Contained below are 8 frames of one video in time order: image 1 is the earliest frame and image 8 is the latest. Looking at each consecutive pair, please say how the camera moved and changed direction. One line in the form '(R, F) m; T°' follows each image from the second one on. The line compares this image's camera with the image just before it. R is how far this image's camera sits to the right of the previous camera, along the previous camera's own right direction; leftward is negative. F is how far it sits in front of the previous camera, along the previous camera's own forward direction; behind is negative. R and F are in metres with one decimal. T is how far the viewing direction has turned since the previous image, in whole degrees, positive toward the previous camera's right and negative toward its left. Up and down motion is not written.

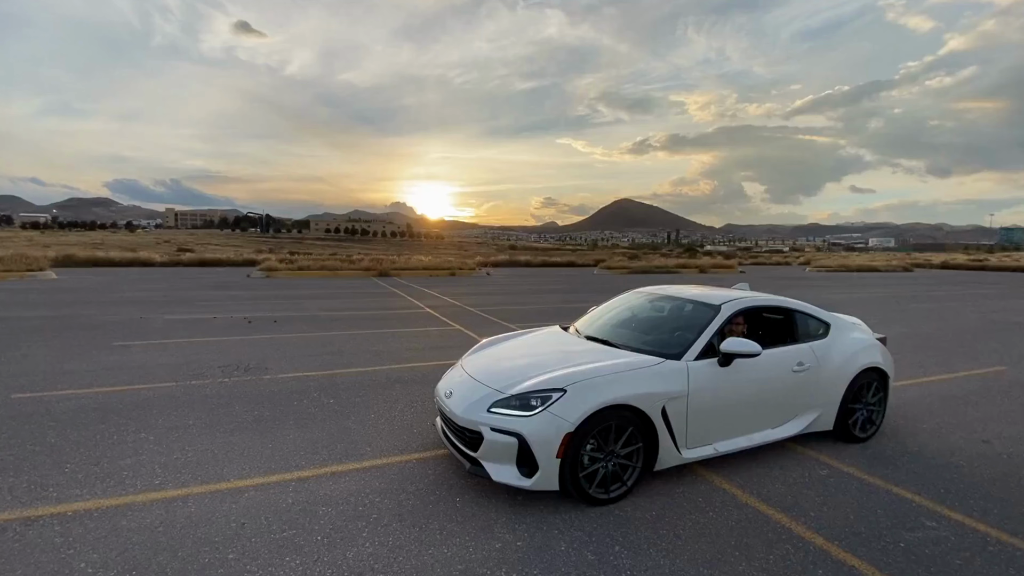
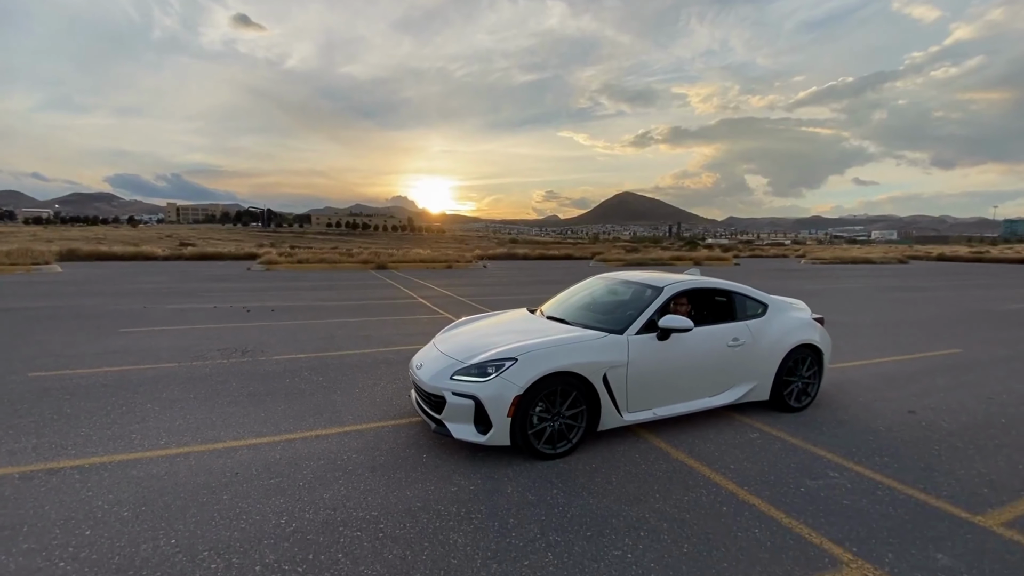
(+0.3, -0.5) m; 0°
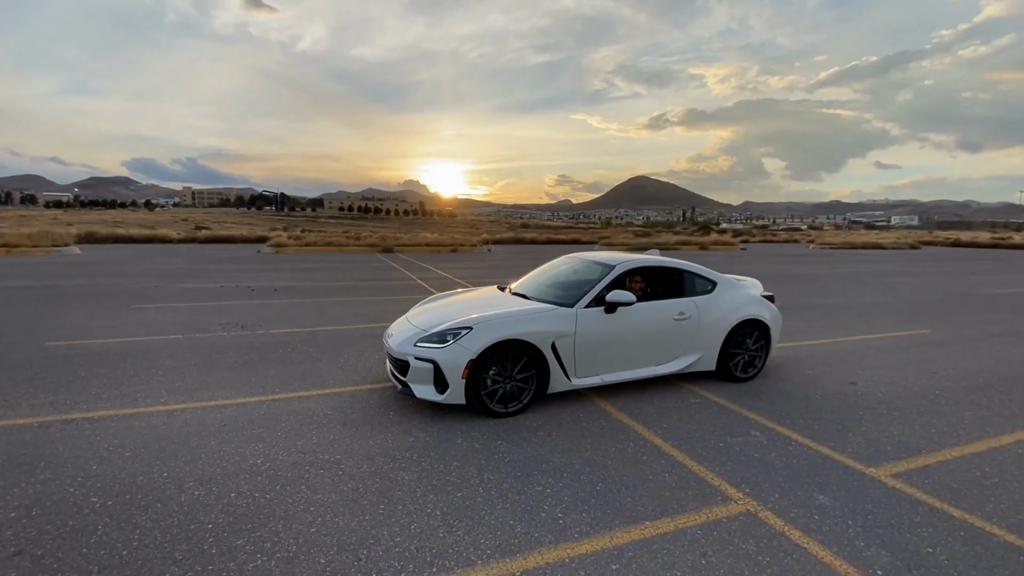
(+0.5, -0.4) m; -1°
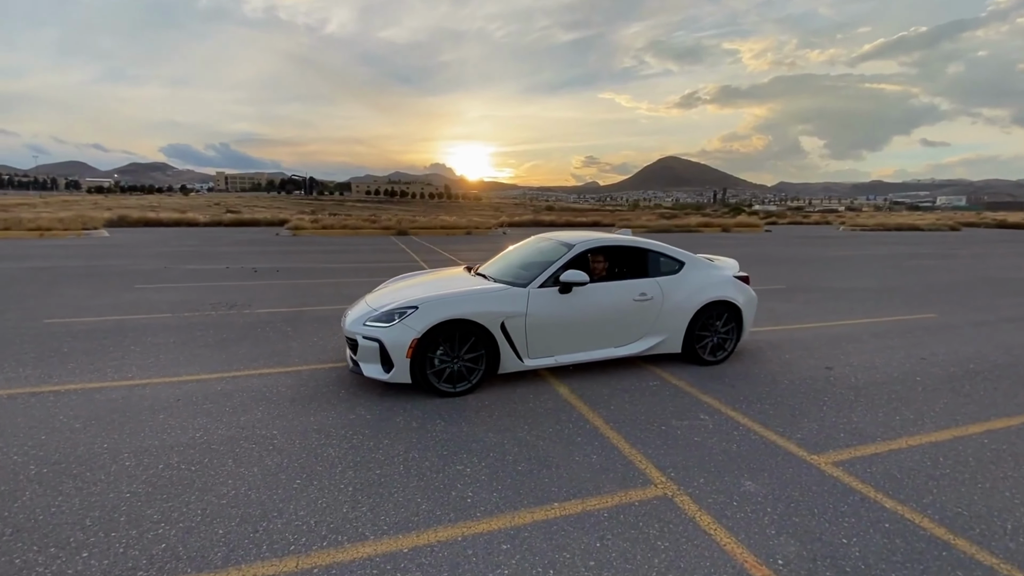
(+0.7, +0.1) m; -3°
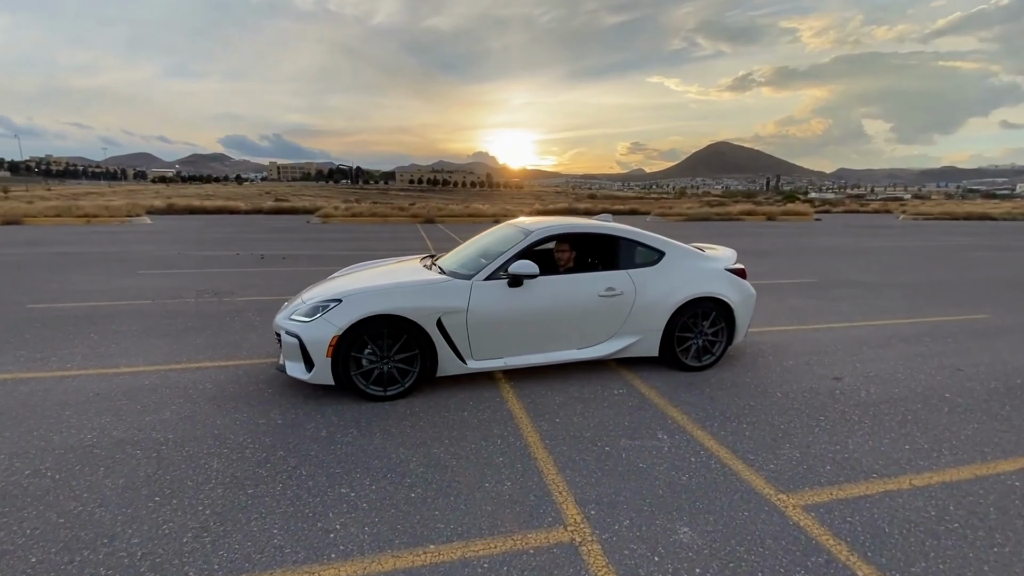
(+0.8, +0.6) m; -5°
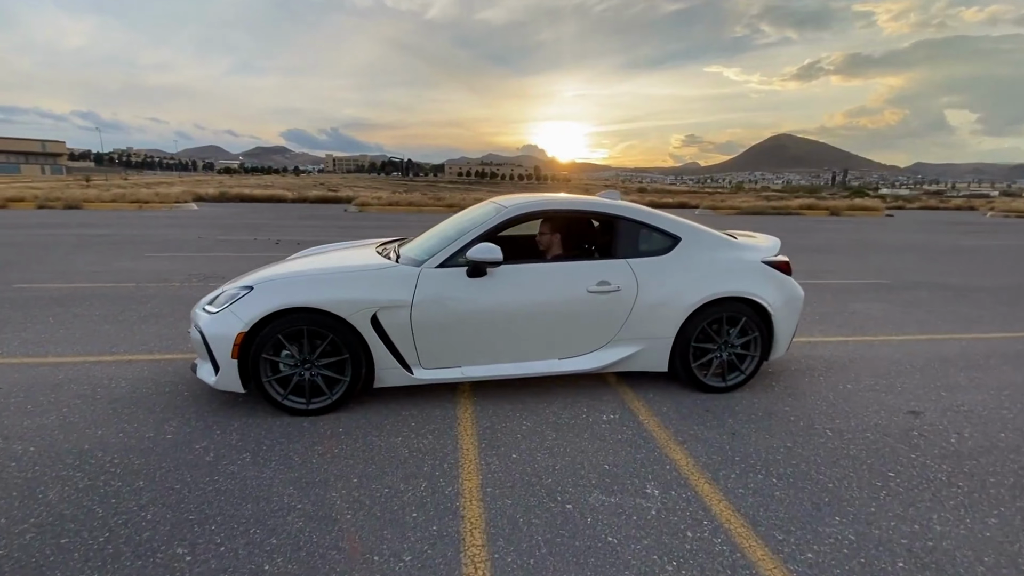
(+0.5, +0.9) m; -5°
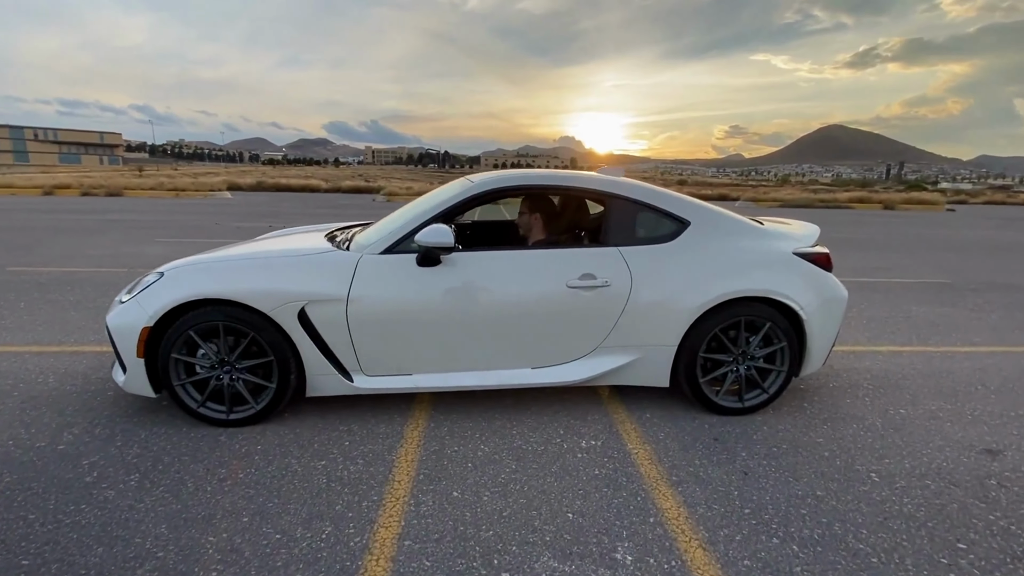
(+0.4, +0.6) m; -4°
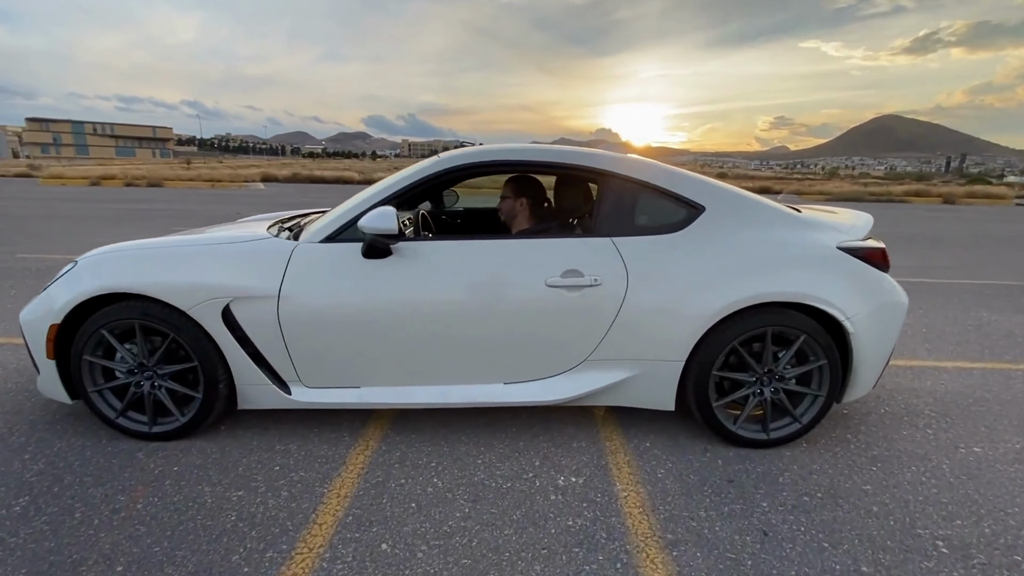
(+0.3, +0.5) m; -4°
